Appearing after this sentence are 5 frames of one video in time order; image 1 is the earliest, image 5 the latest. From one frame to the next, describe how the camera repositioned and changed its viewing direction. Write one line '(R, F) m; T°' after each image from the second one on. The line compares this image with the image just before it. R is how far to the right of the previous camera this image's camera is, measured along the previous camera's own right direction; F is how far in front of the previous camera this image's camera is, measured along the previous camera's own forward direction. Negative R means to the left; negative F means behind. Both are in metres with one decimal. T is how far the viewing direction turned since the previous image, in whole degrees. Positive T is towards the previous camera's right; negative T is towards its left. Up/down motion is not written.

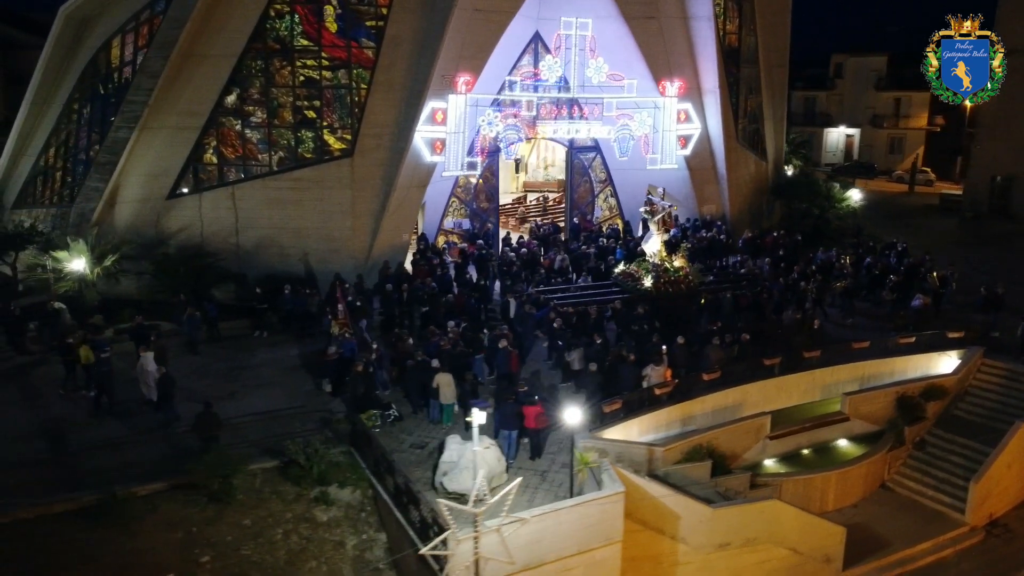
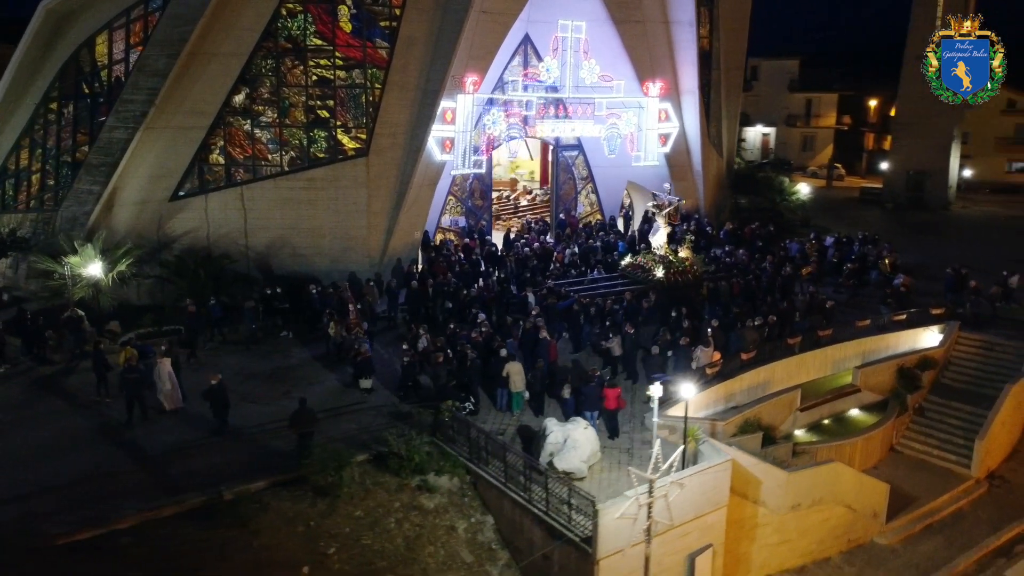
(-3.0, -0.4) m; +8°
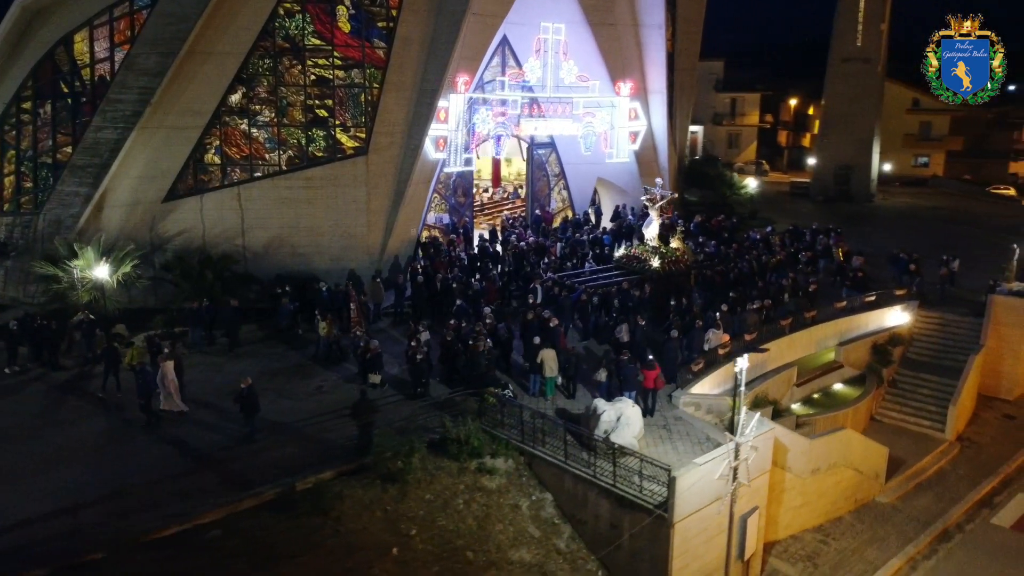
(-2.2, -0.5) m; +7°
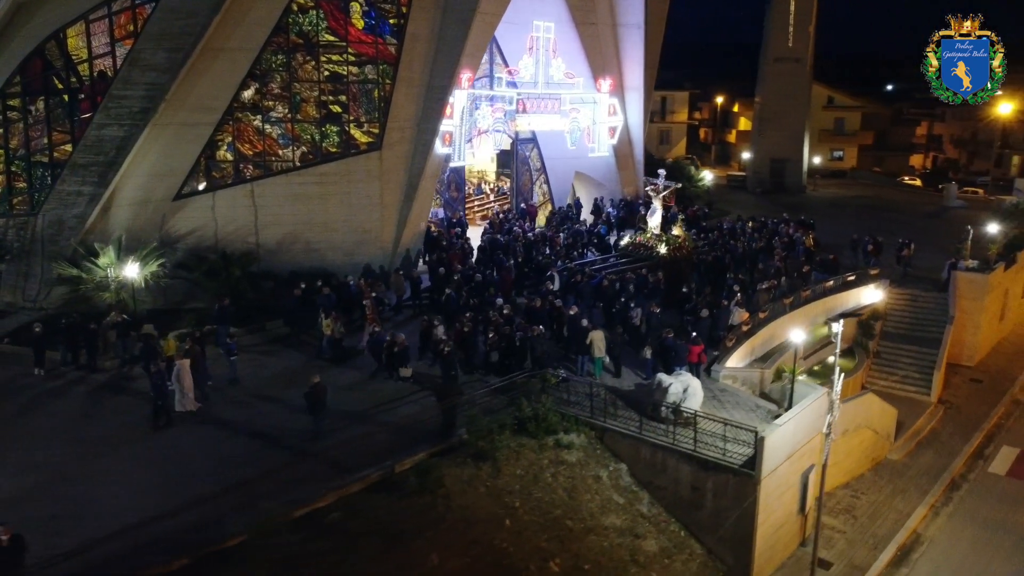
(-2.7, -0.4) m; +7°
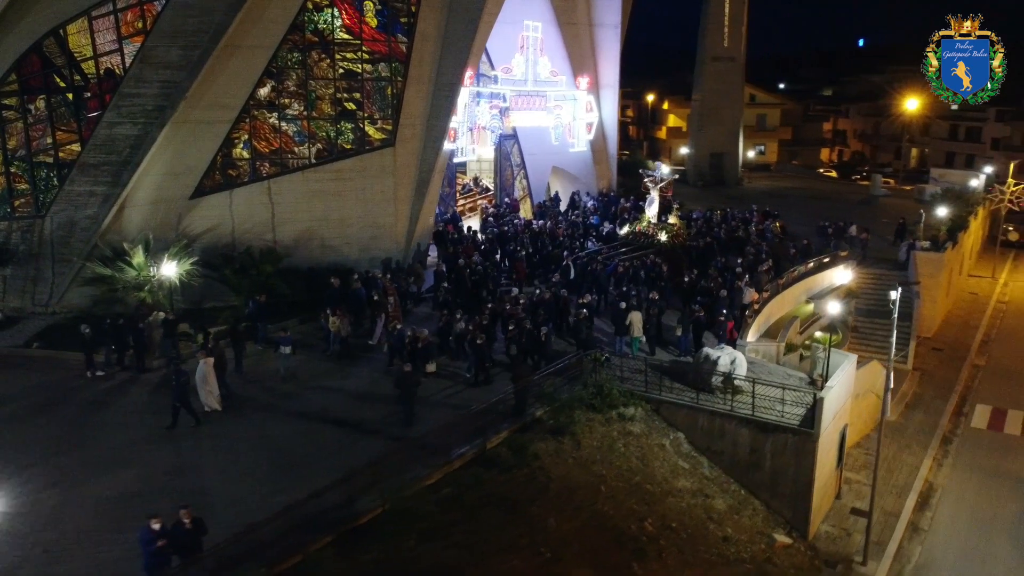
(-2.7, -0.6) m; +7°
